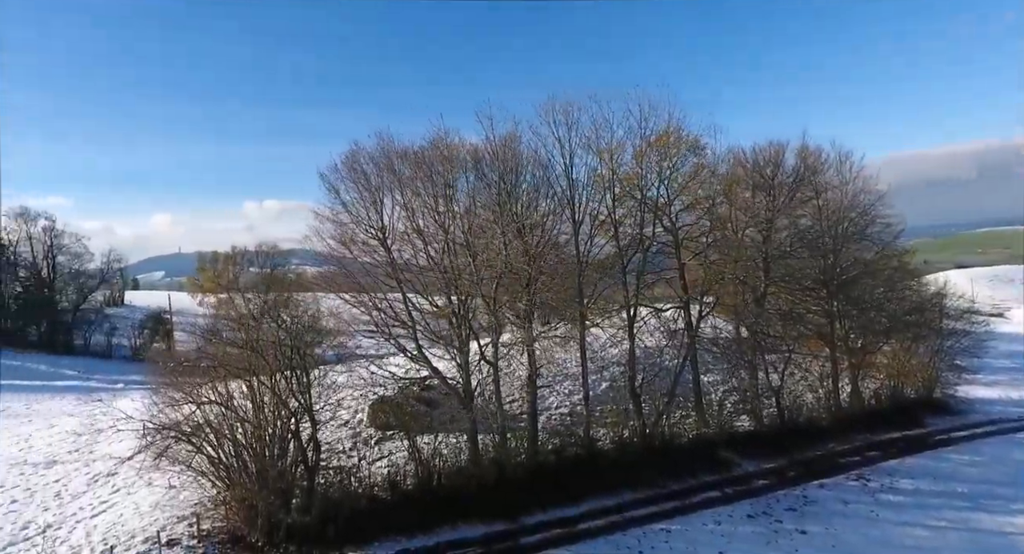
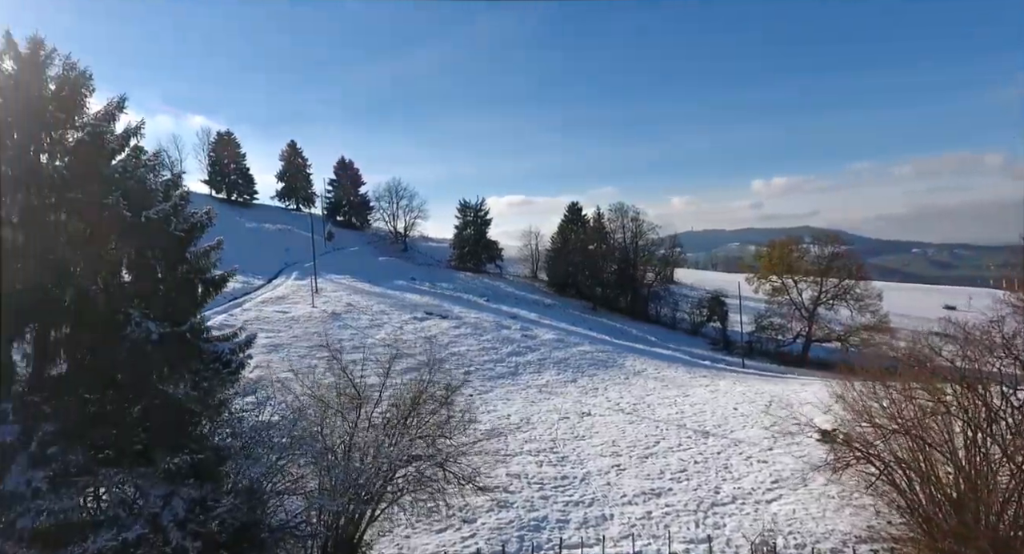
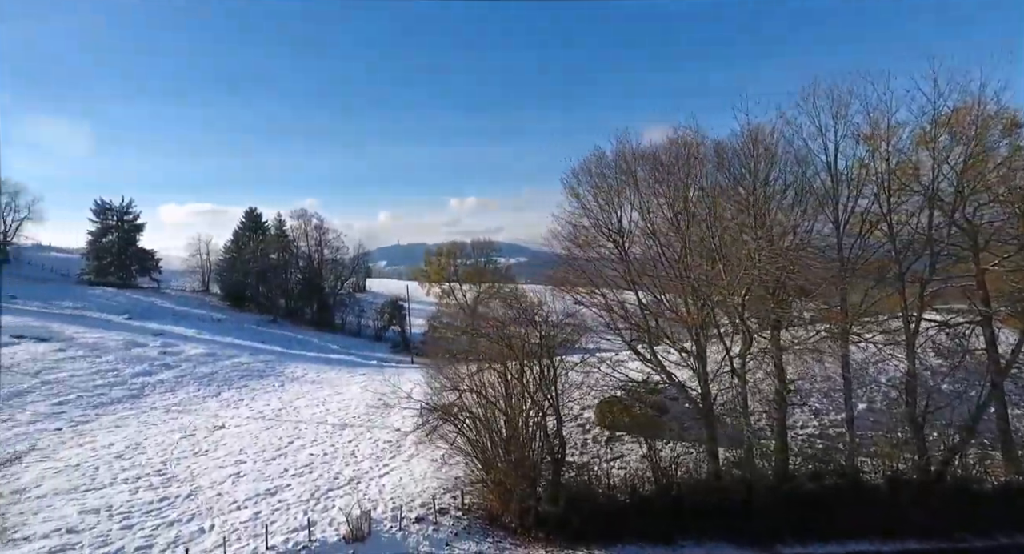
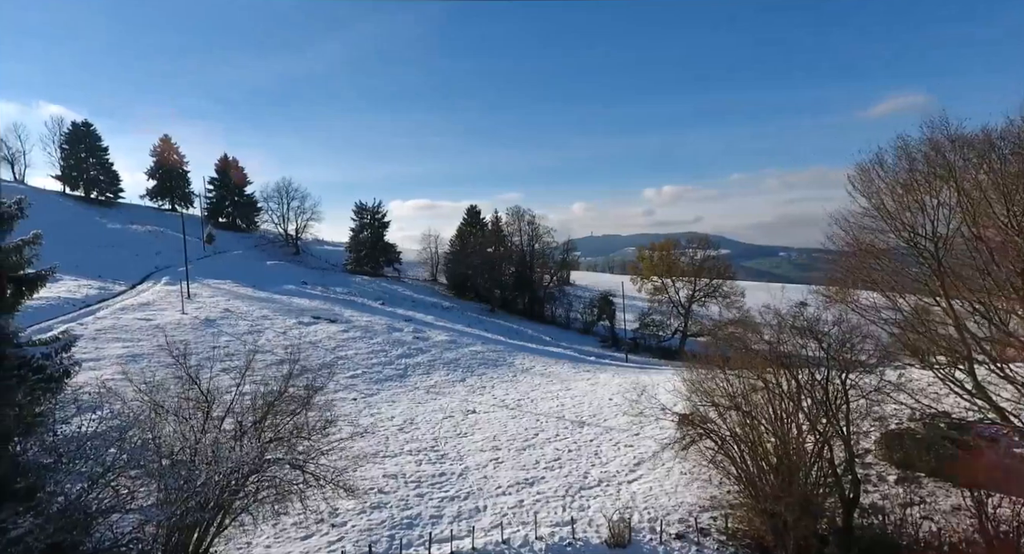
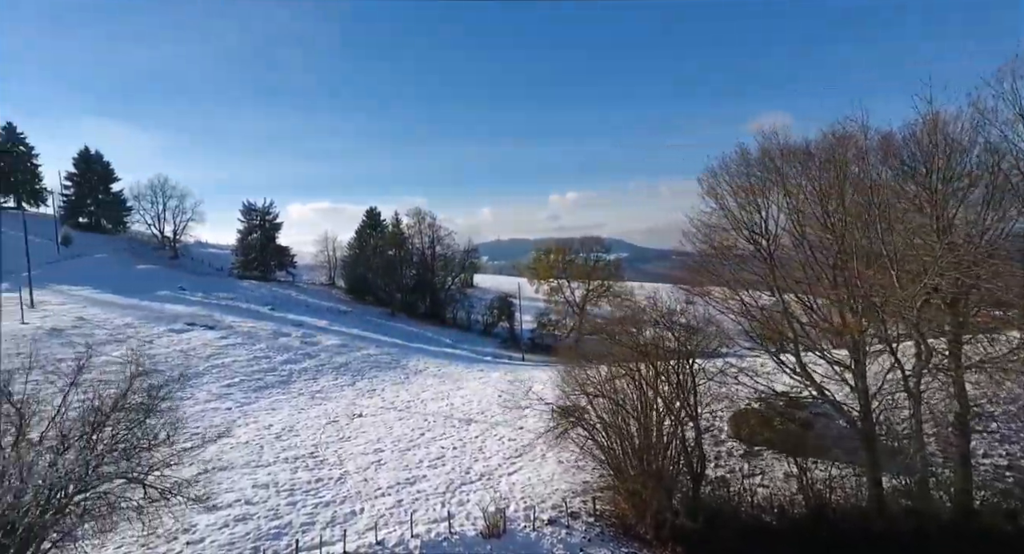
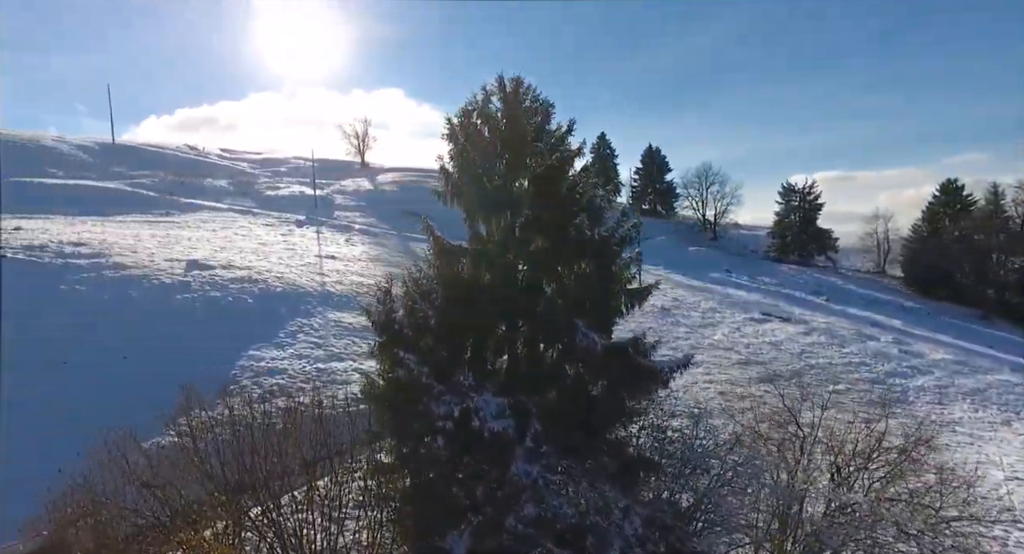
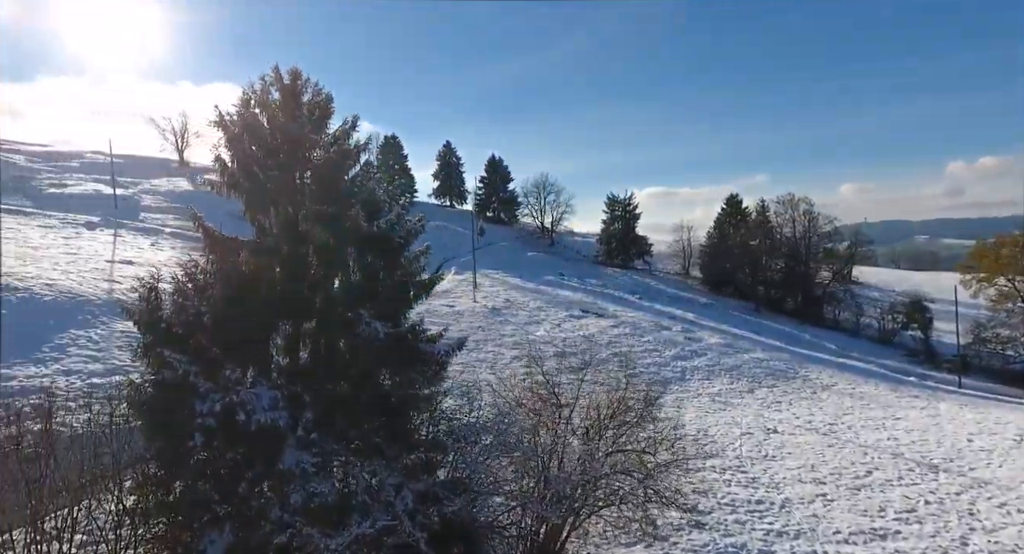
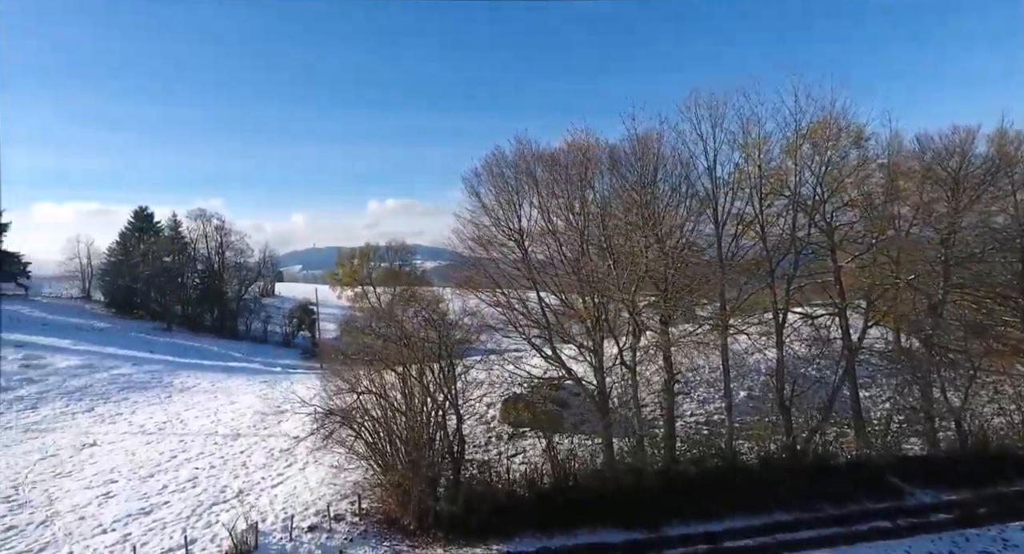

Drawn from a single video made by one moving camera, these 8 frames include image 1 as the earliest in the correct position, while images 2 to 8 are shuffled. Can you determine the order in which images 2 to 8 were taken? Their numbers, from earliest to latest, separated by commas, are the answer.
8, 3, 5, 4, 2, 7, 6
